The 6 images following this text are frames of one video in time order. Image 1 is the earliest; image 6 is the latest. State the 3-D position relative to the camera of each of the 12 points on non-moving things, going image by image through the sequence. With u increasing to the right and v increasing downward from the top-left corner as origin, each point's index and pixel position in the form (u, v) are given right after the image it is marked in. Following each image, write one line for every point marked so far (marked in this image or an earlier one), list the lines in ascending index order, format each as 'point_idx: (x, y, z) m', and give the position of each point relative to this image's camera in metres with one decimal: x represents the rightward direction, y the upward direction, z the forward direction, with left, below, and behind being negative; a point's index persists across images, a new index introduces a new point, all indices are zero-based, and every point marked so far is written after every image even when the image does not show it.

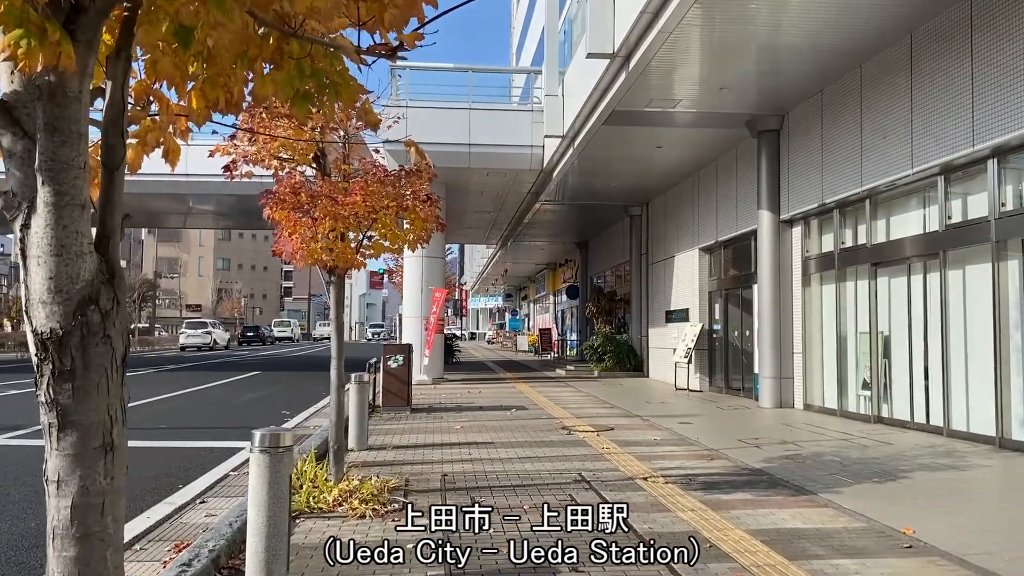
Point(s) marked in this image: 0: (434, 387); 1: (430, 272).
0: (-1.8, -2.3, +17.2) m
1: (-2.1, +0.4, +19.5) m
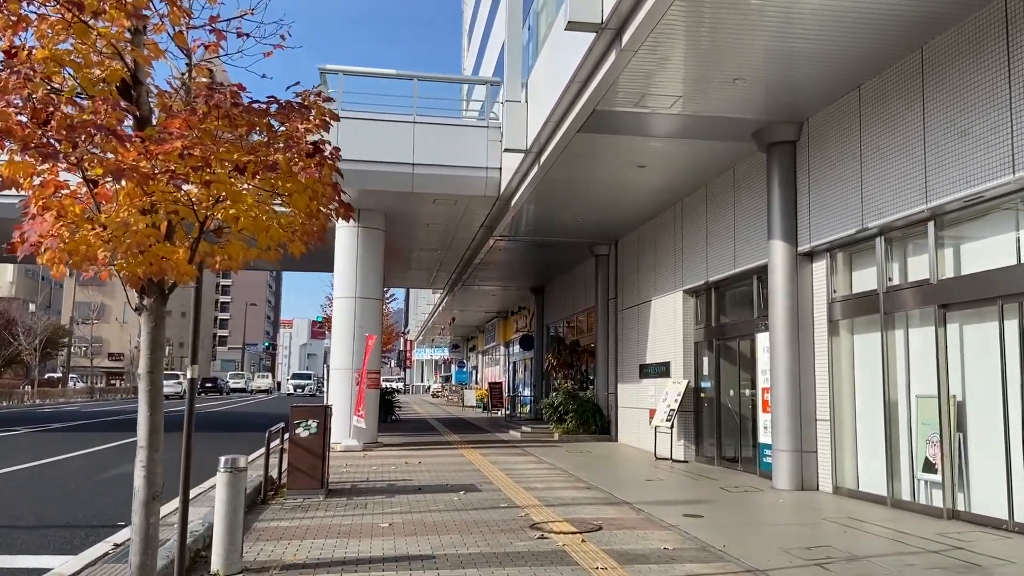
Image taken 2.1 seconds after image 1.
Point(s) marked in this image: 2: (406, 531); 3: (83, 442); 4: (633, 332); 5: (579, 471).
0: (-2.7, -3.1, +14.1) m
1: (-3.2, -0.6, +16.5) m
2: (-1.0, -2.4, +7.4) m
3: (-9.4, -3.3, +16.6) m
4: (+2.7, -1.0, +17.1) m
5: (+1.1, -3.0, +12.7) m
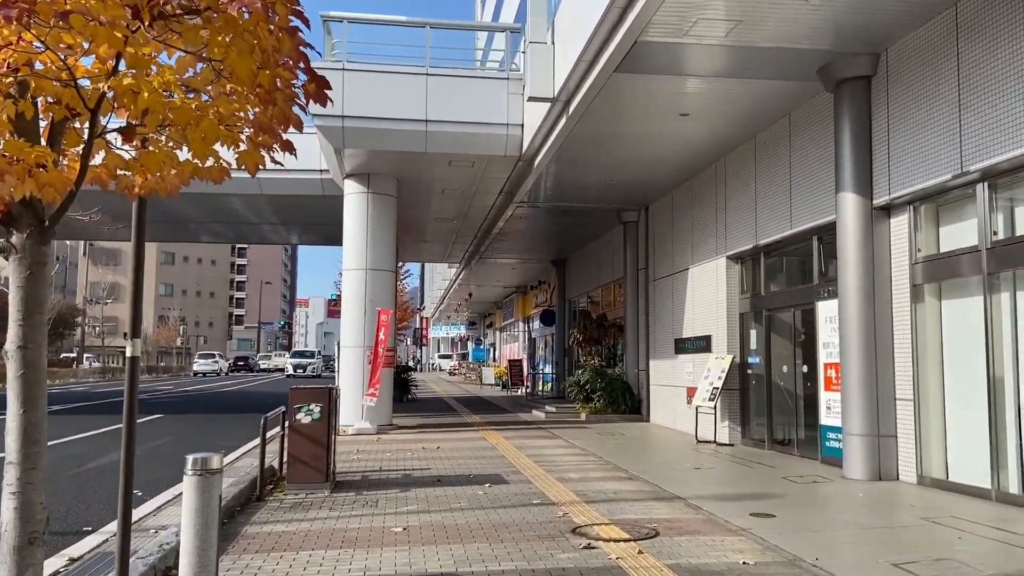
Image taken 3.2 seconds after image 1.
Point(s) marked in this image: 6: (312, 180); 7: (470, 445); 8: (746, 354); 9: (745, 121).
0: (-2.3, -2.6, +12.9) m
1: (-2.7, 0.0, +15.3) m
2: (-0.7, -2.0, +6.2) m
3: (-8.9, -2.8, +15.5) m
4: (+3.2, -0.3, +15.8) m
5: (+1.5, -2.5, +11.4) m
6: (-4.4, +2.4, +16.9) m
7: (-0.7, -2.5, +12.2) m
8: (+4.0, -1.1, +12.8) m
9: (+3.5, +2.5, +11.4) m
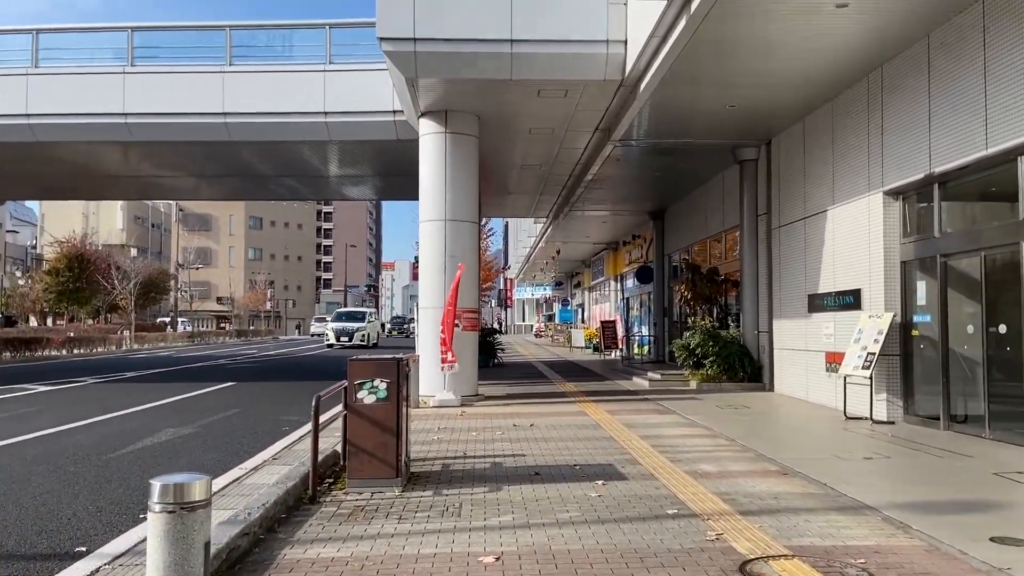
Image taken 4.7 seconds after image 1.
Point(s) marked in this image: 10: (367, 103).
0: (-0.7, -1.9, +11.2) m
1: (-1.0, +0.8, +13.5) m
2: (+0.1, -1.6, +4.3) m
3: (-7.0, -2.0, +14.5) m
4: (+5.0, +0.6, +13.4) m
5: (+2.9, -1.8, +9.3) m
6: (-2.5, +3.3, +15.2) m
7: (+0.8, -1.8, +10.3) m
8: (+5.4, -0.3, +10.4) m
9: (+4.7, +3.2, +8.8) m
10: (-2.9, +3.6, +15.0) m
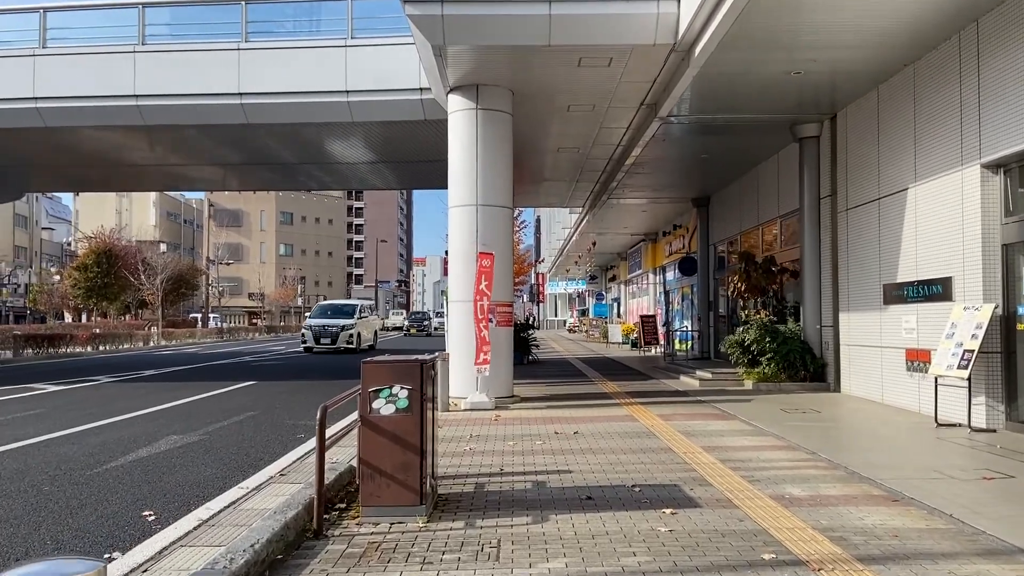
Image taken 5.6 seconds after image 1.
0: (-0.2, -1.7, +10.0) m
1: (-0.3, +0.9, +12.3) m
2: (+0.3, -1.6, +3.1) m
3: (-6.3, -1.9, +13.6) m
4: (+5.6, +0.8, +11.9) m
5: (+3.4, -1.7, +8.0) m
6: (-1.9, +3.4, +14.1) m
7: (+1.3, -1.7, +9.1) m
8: (+5.9, -0.2, +9.0) m
9: (+5.2, +3.4, +7.4) m
10: (-2.2, +3.8, +13.9) m
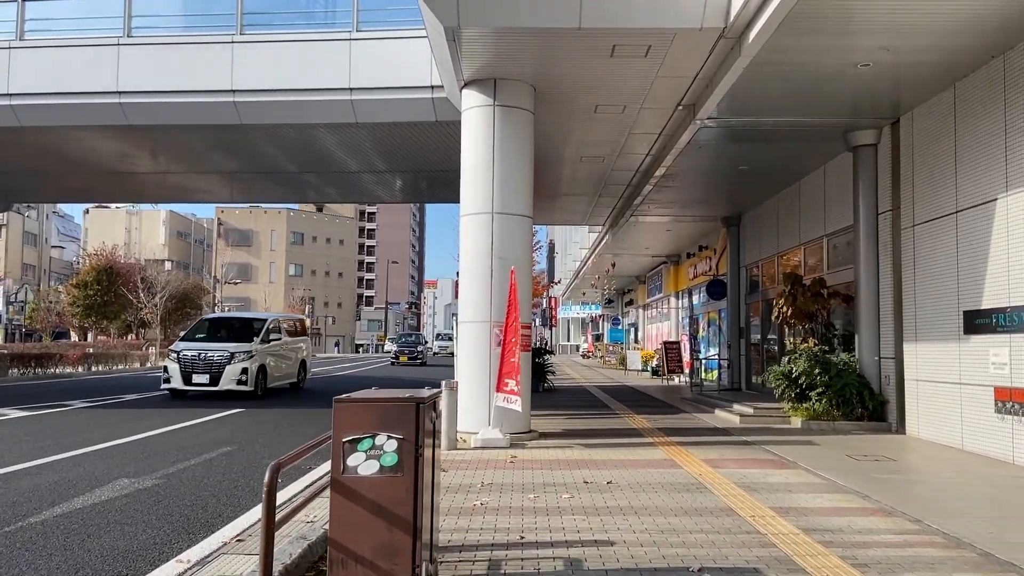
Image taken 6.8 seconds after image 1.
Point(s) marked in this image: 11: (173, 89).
0: (0.0, -2.0, +8.5) m
1: (-0.1, +0.7, +10.8) m
2: (+0.5, -1.6, +1.6) m
3: (-6.1, -2.1, +12.1) m
4: (+5.9, +0.4, +10.4) m
5: (+3.5, -1.9, +6.4) m
6: (-1.5, +3.1, +12.7) m
7: (+1.5, -1.9, +7.5) m
8: (+6.1, -0.4, +7.4) m
9: (+5.4, +3.1, +6.0) m
10: (-1.8, +3.5, +12.5) m
11: (-5.7, +3.3, +12.7) m
